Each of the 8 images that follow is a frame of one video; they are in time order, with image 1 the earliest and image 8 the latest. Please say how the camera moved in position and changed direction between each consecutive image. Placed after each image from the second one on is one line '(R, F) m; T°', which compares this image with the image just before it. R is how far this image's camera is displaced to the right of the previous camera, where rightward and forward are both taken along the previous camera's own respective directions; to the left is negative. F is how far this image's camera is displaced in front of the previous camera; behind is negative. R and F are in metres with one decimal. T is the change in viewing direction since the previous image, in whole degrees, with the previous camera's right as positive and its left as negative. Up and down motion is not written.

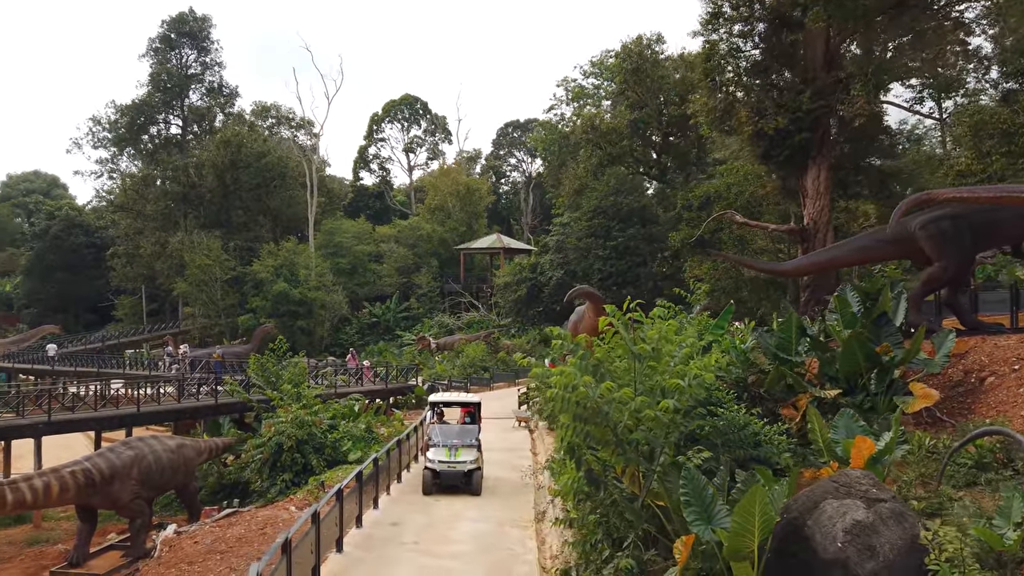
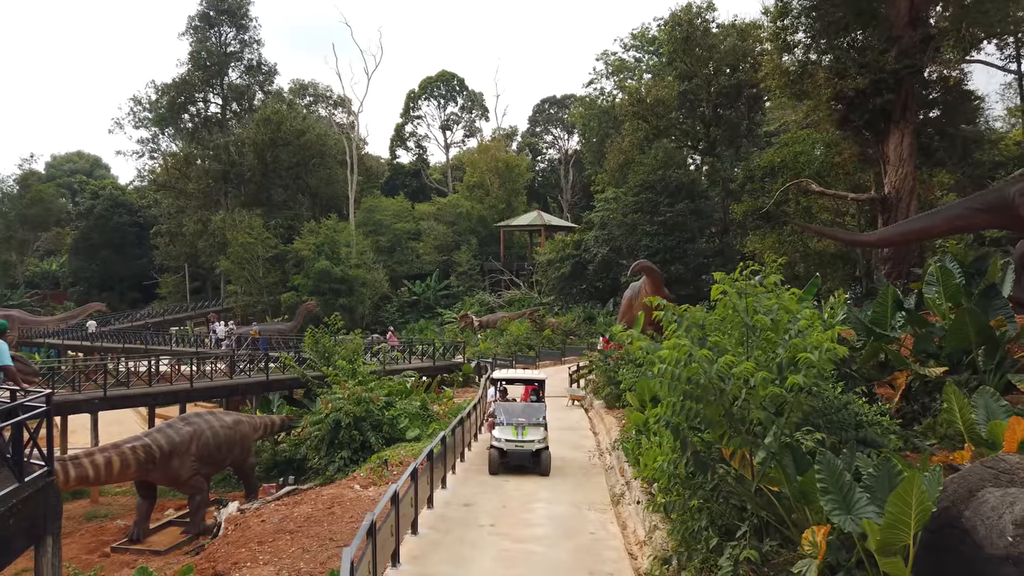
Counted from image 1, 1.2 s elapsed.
(-0.5, +0.5) m; -2°
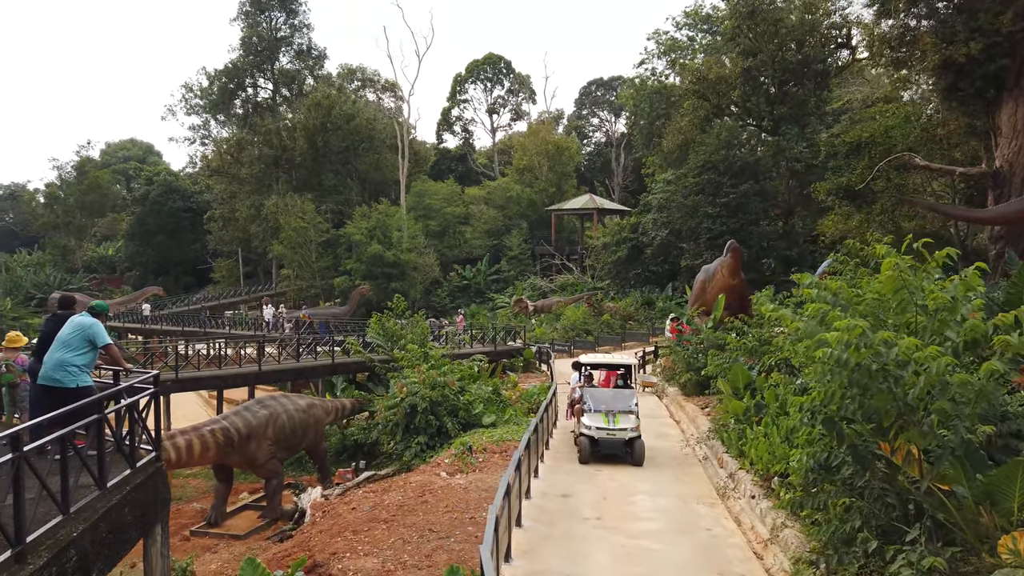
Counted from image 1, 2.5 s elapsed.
(-0.6, +0.5) m; -3°
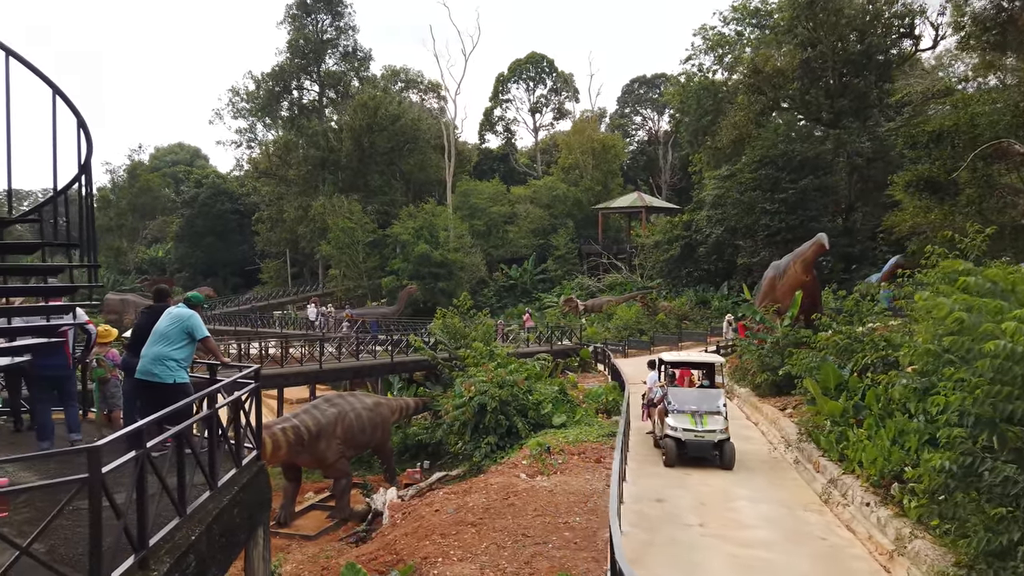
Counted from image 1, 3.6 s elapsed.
(-0.5, +0.3) m; -3°
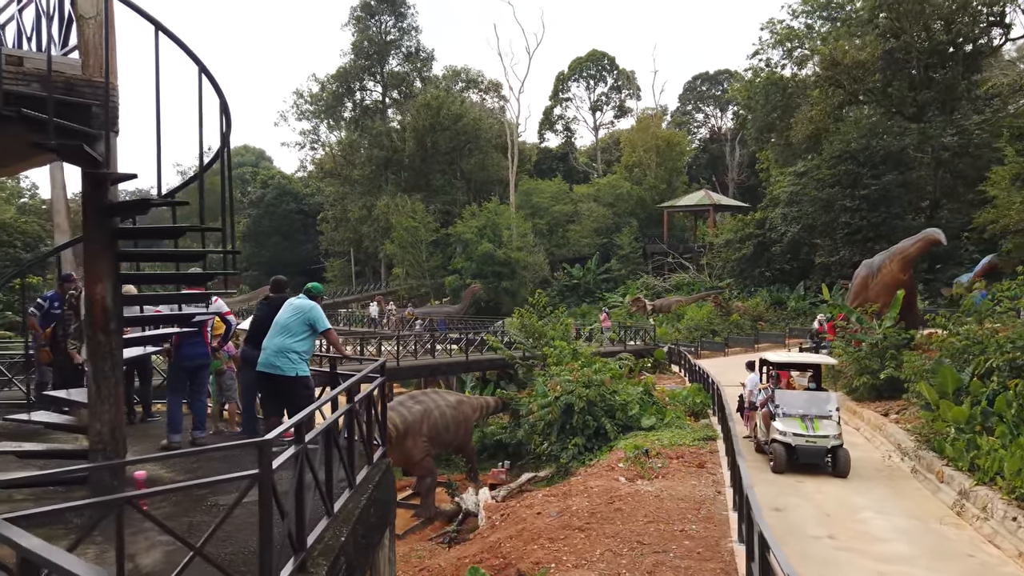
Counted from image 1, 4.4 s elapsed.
(-0.5, +0.3) m; -4°
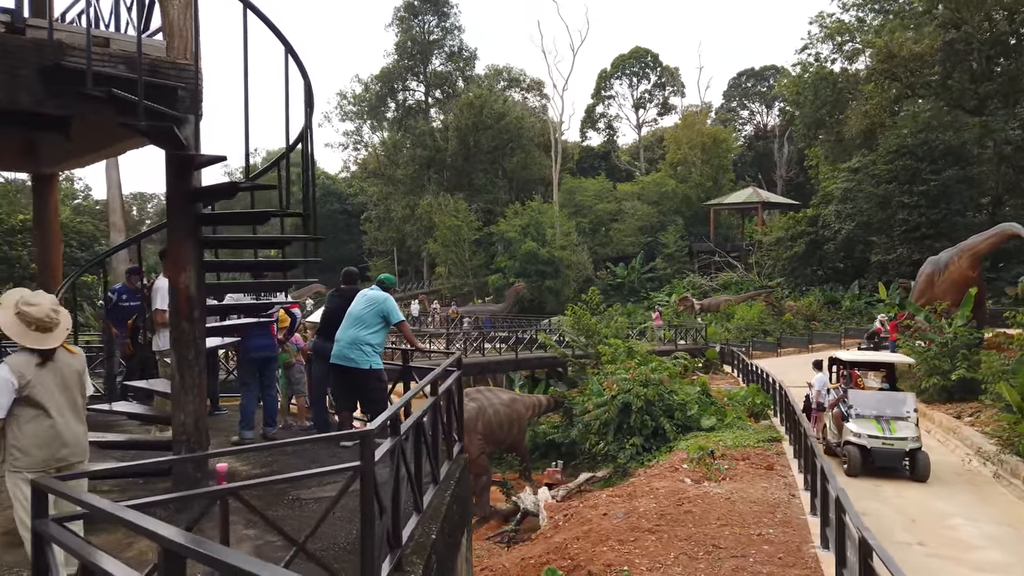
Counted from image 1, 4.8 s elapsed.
(-0.3, +0.2) m; -3°
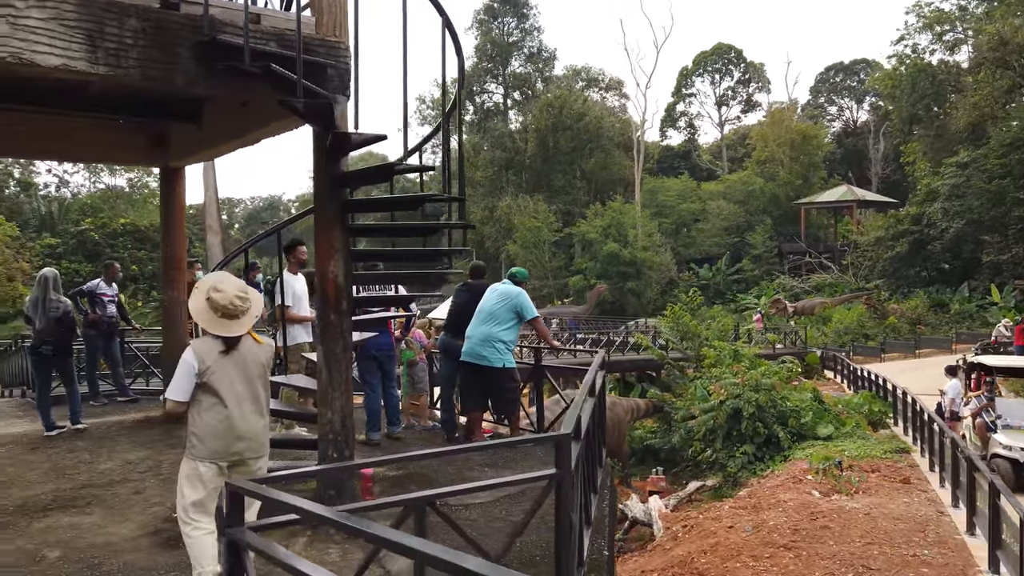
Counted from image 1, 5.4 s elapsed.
(-0.4, +0.3) m; -6°
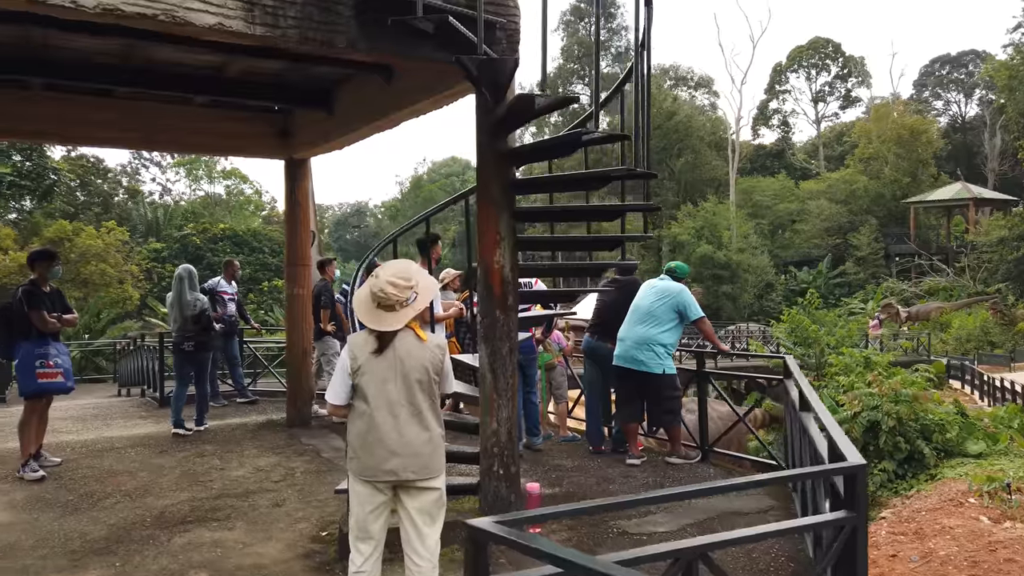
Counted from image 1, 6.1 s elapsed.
(-0.4, +0.4) m; -6°
